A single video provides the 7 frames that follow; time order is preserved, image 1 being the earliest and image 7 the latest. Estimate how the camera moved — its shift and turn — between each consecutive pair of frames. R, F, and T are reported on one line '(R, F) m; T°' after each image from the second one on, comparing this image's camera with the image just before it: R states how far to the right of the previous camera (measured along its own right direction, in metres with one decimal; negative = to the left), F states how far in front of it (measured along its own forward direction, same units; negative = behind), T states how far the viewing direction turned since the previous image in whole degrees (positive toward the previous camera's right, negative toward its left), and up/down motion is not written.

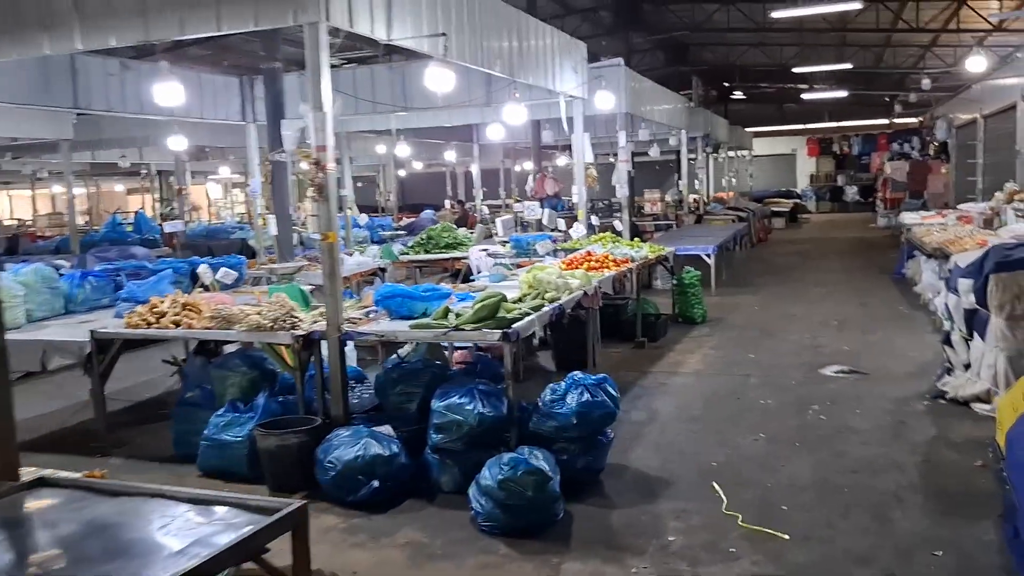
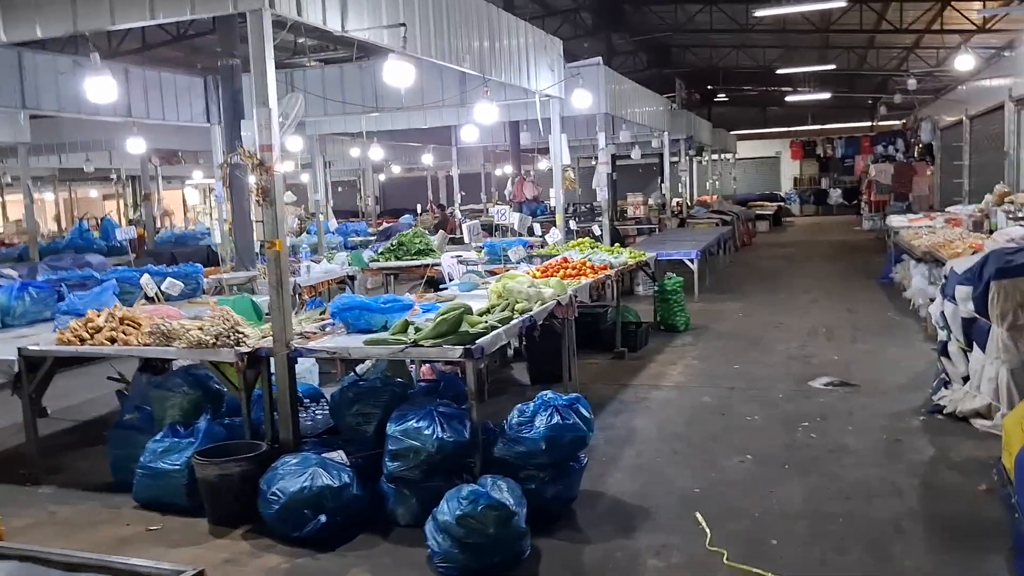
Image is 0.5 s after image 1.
(+0.1, +0.4) m; +1°
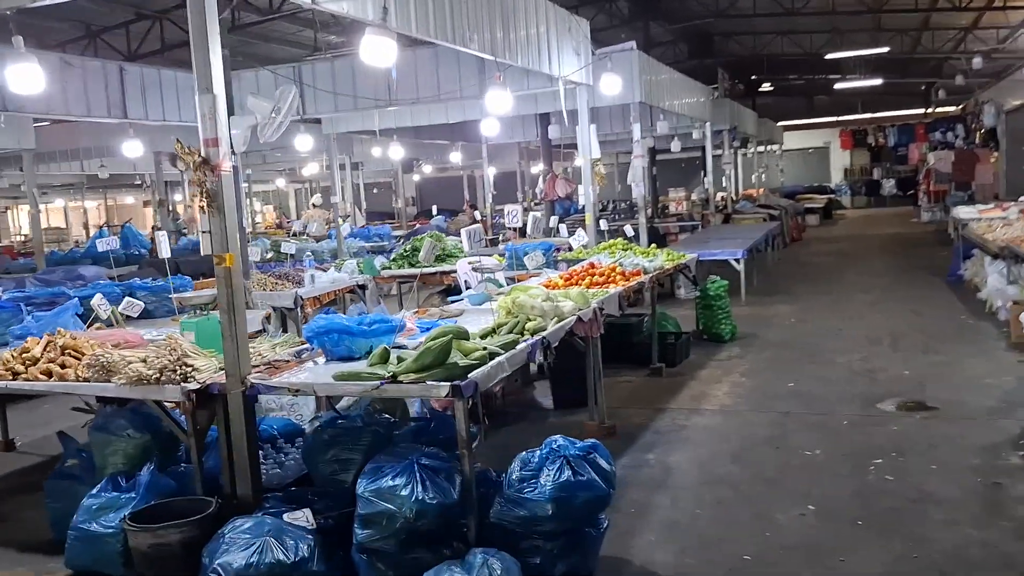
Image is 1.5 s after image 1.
(+0.2, +0.8) m; -3°
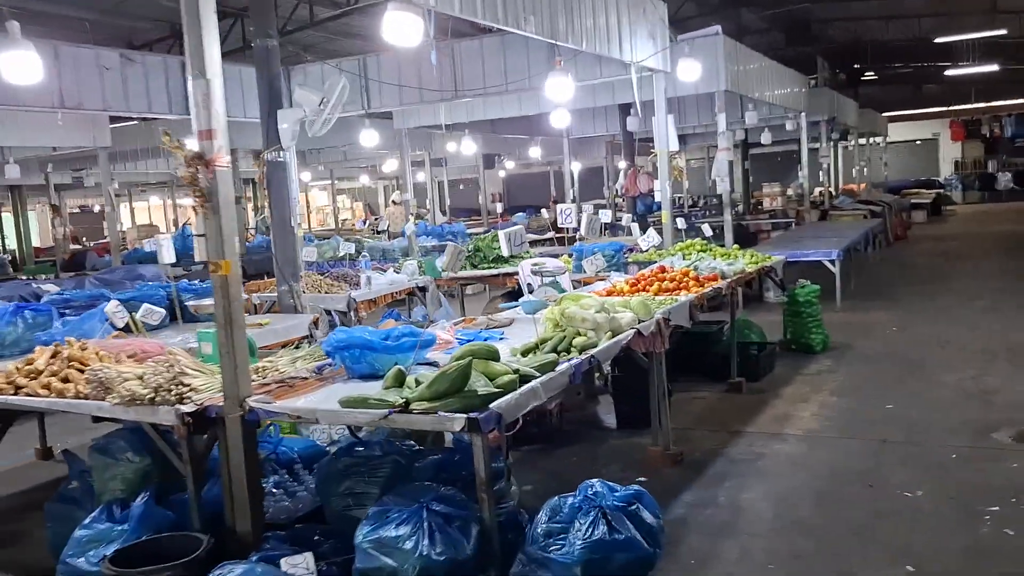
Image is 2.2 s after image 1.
(+0.2, +0.5) m; -6°
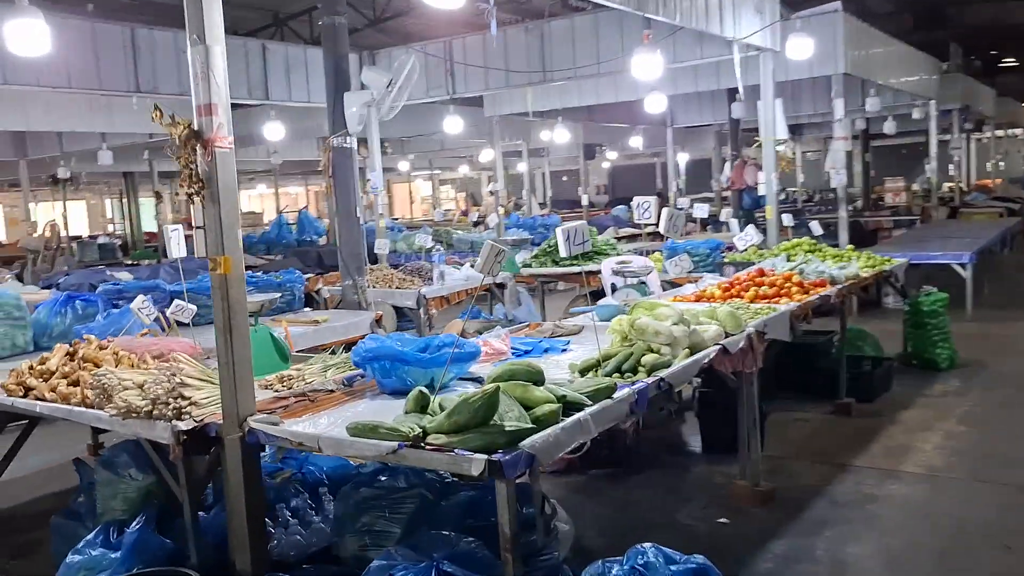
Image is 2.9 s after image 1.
(+0.2, +0.6) m; -7°
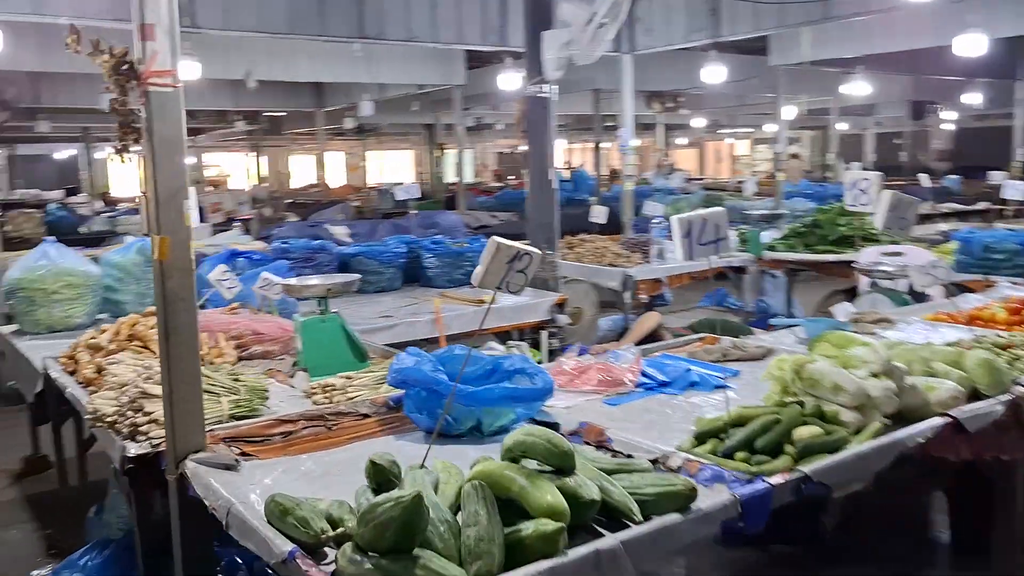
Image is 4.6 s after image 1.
(+0.5, +1.1) m; -20°
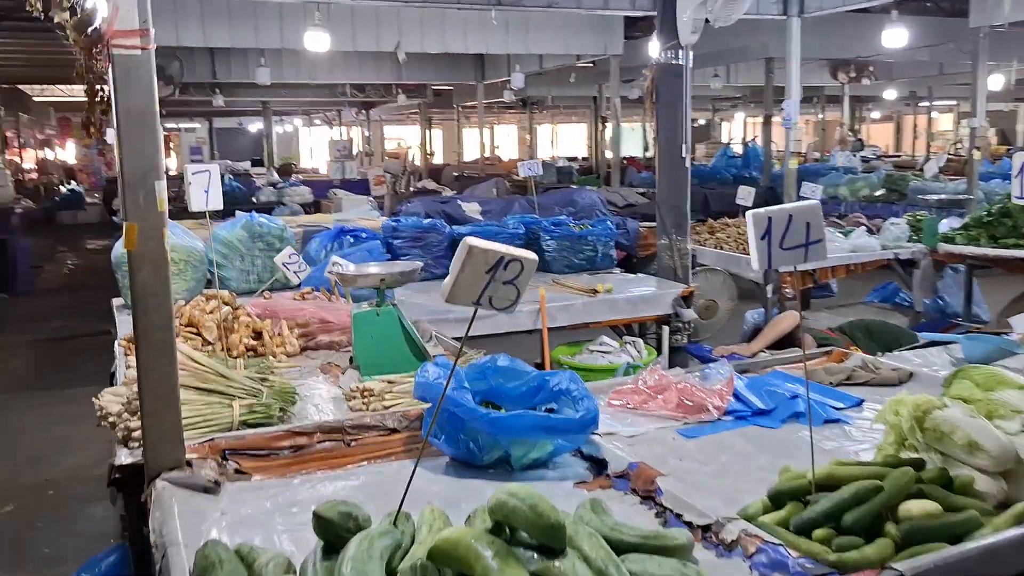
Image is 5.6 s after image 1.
(+0.3, +0.4) m; -11°
